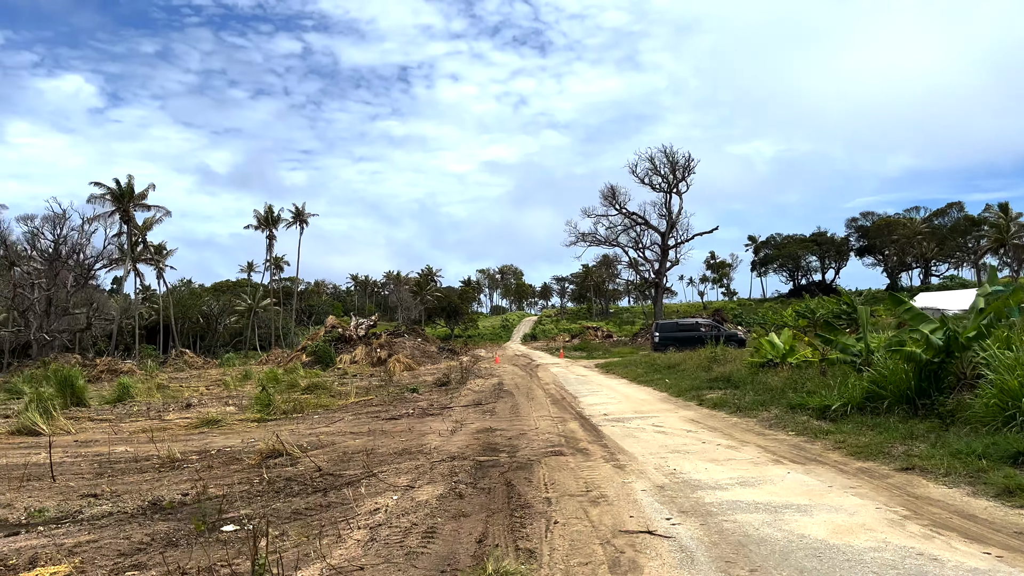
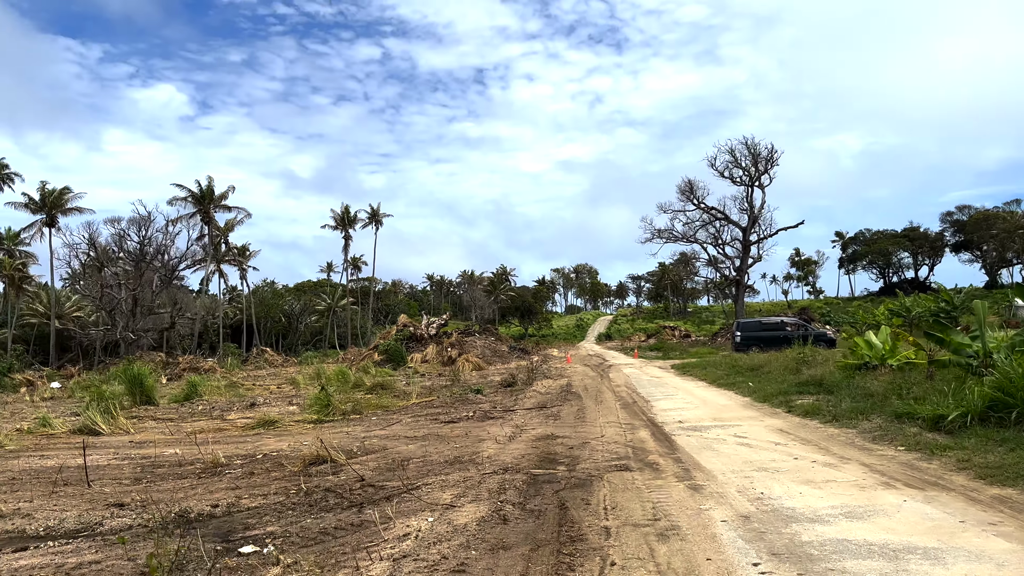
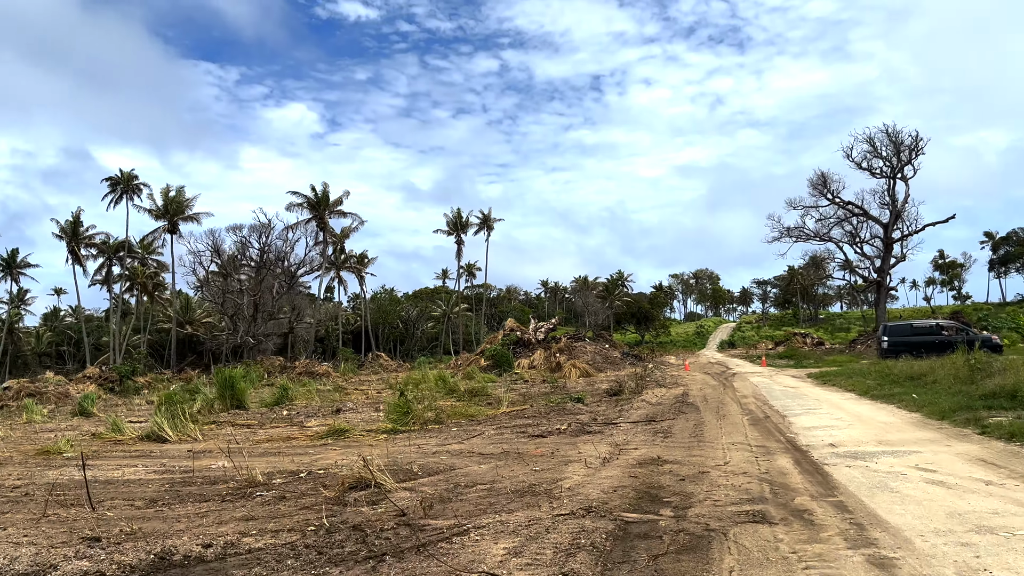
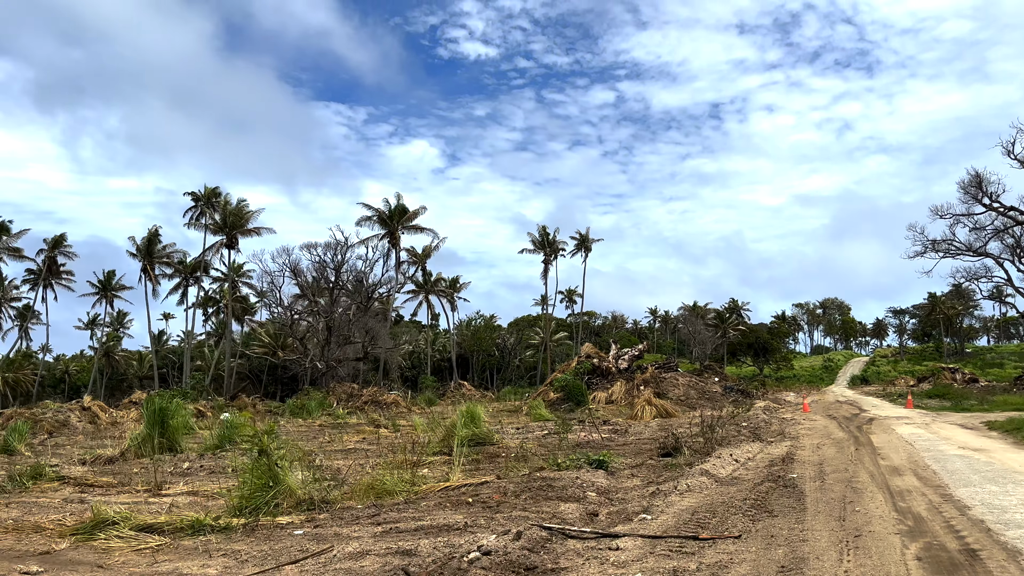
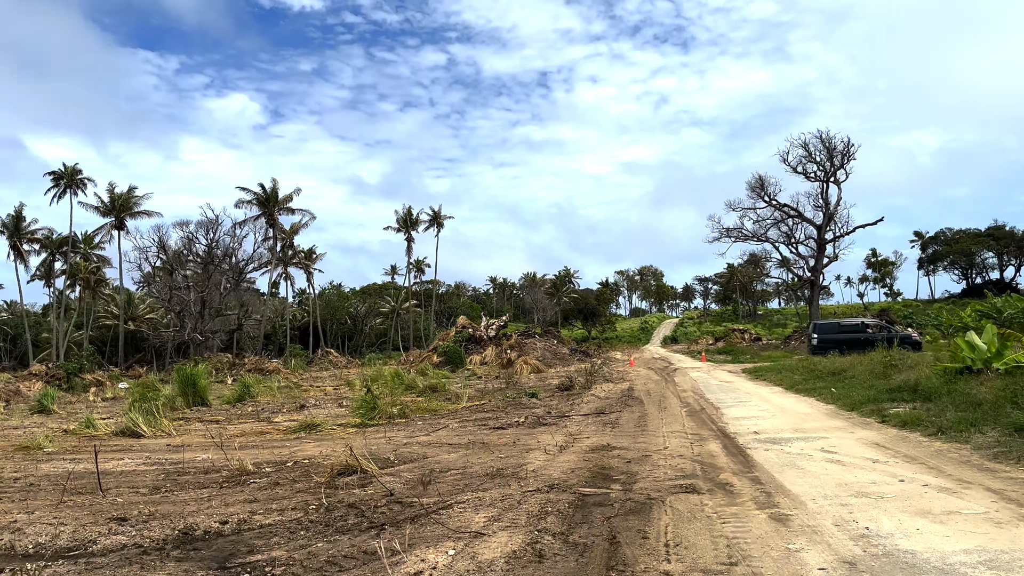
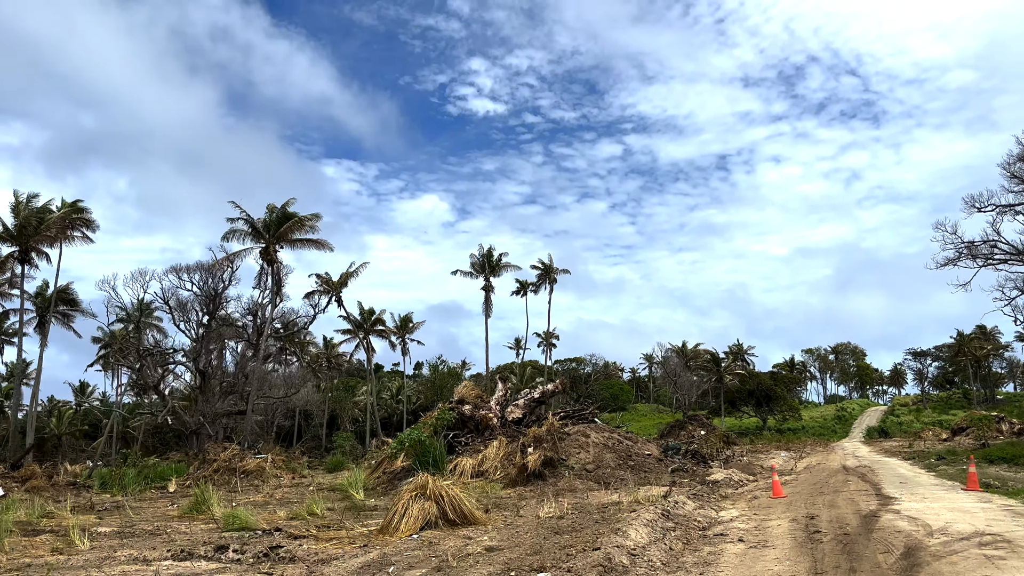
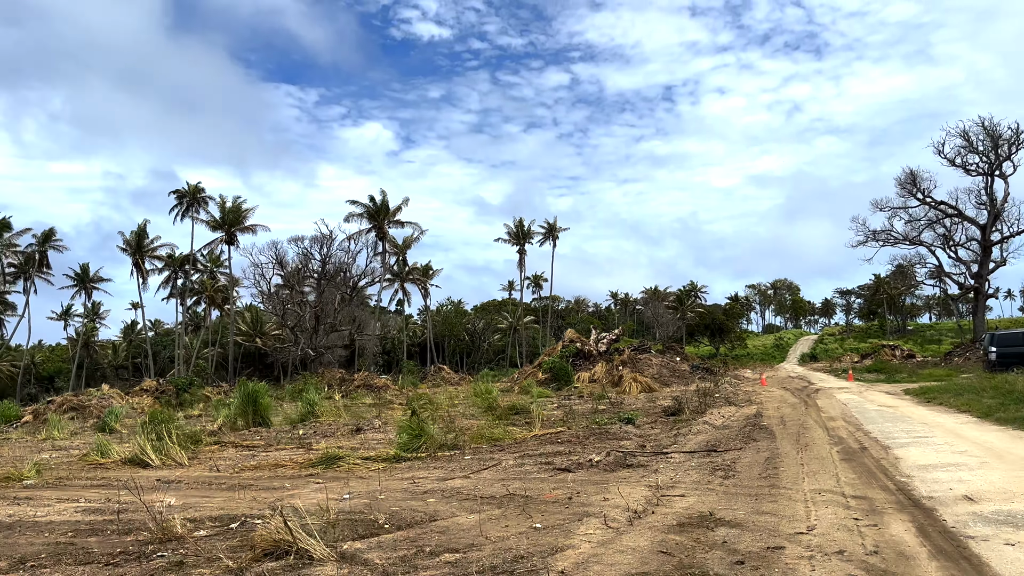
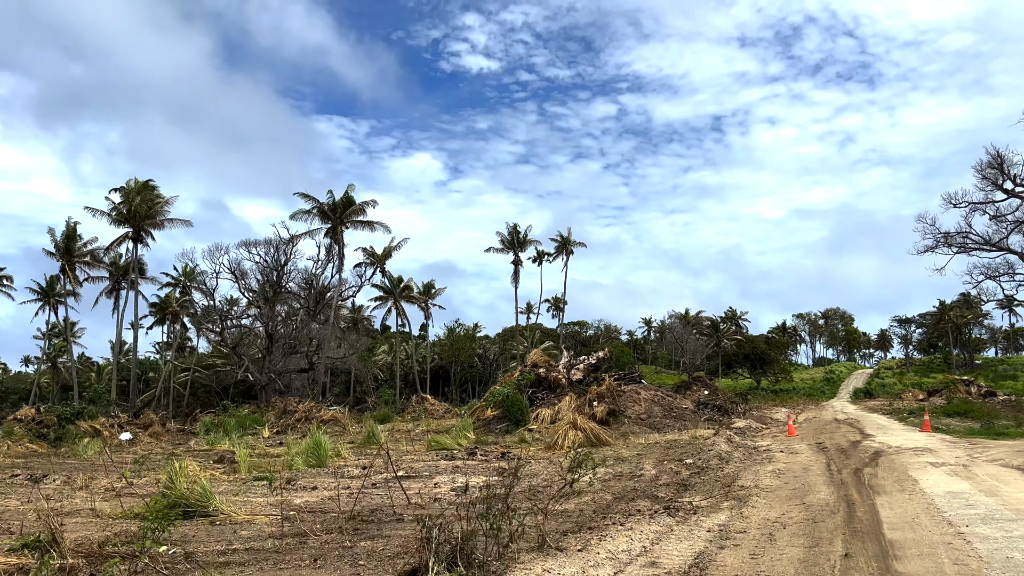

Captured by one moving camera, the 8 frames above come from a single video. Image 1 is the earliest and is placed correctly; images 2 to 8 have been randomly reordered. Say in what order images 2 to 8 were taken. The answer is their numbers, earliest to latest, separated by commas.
2, 5, 3, 7, 4, 8, 6
